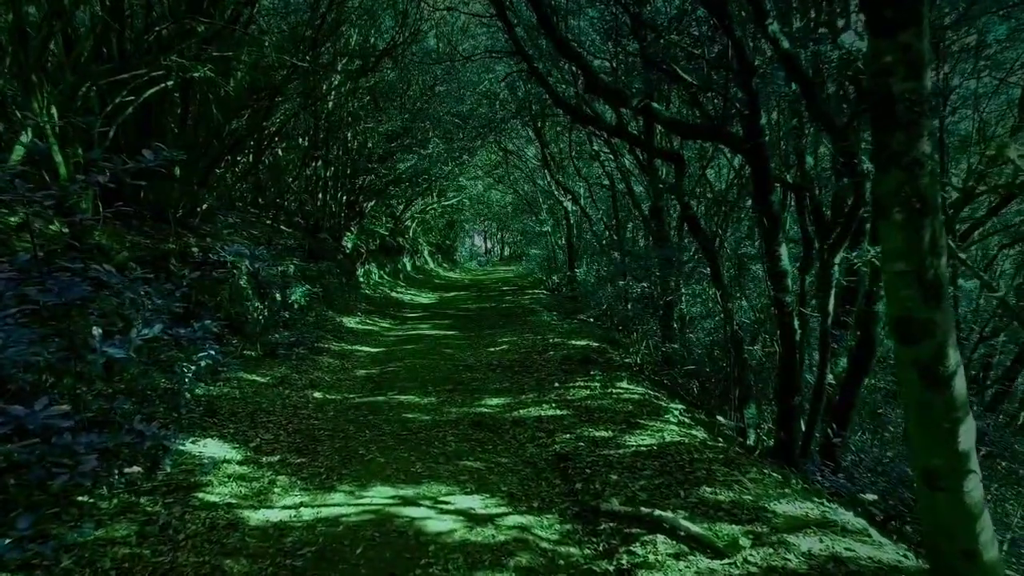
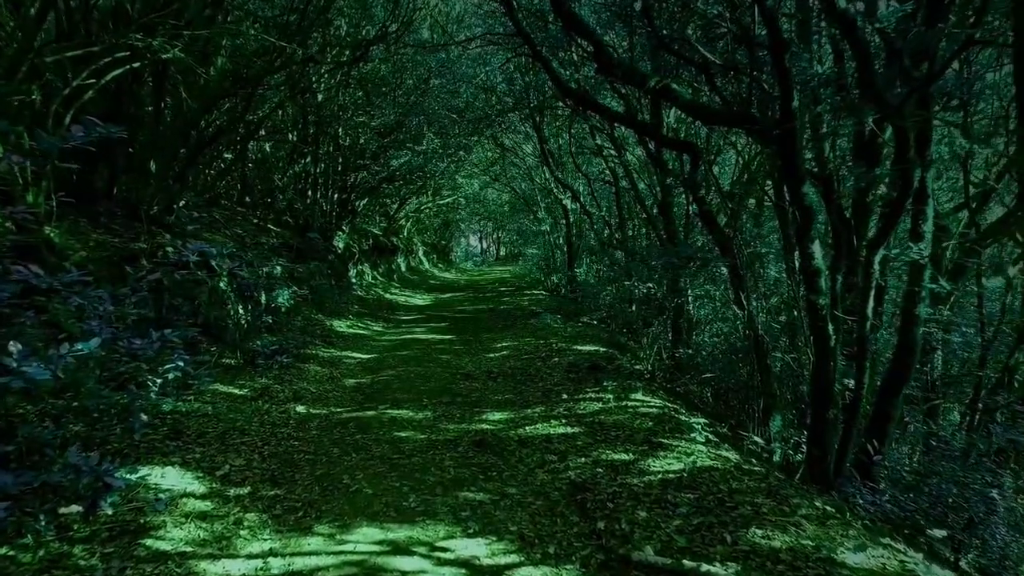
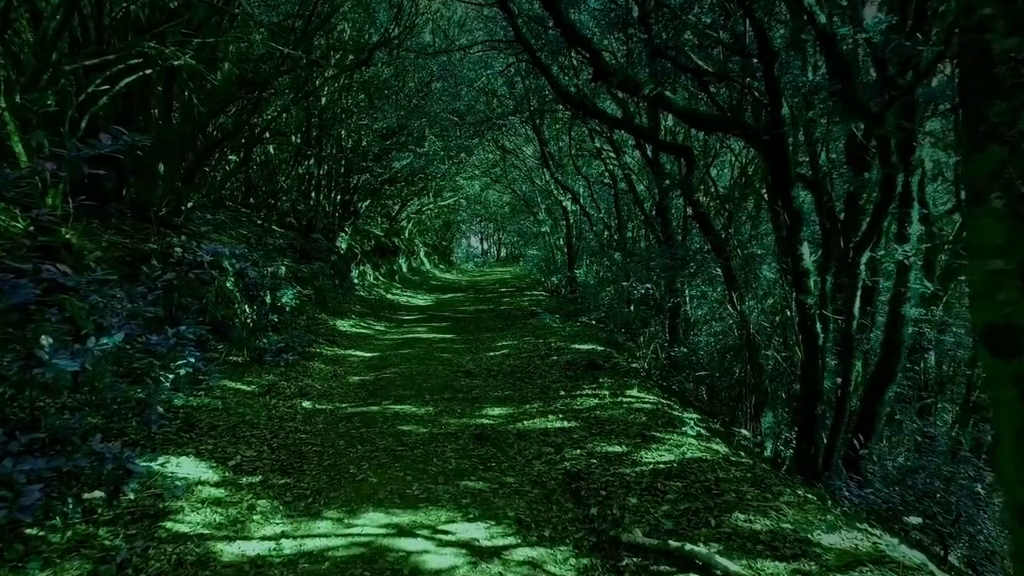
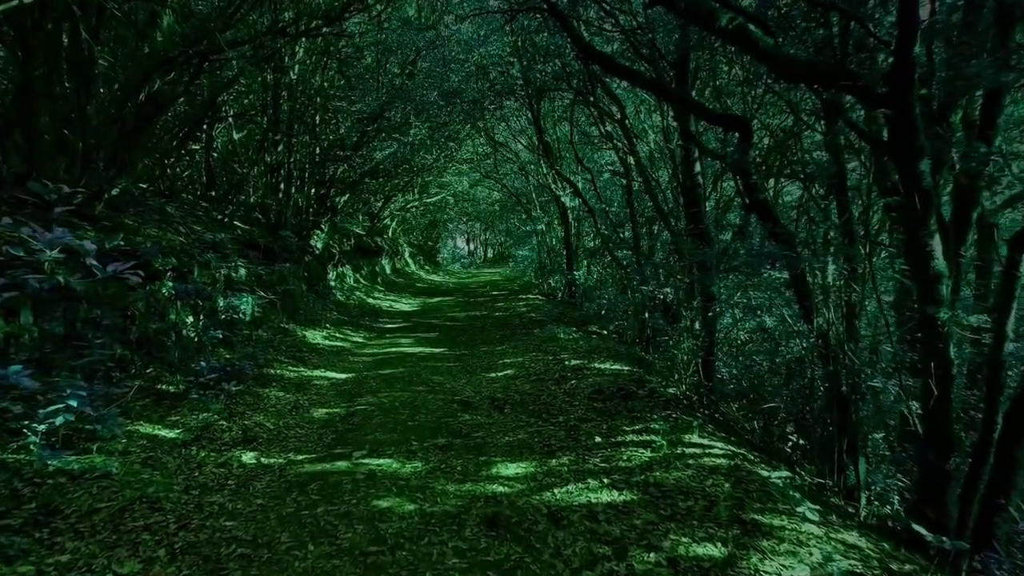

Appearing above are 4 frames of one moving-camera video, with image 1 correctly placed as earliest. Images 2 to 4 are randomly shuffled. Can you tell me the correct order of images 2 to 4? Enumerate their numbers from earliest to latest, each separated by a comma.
3, 2, 4
